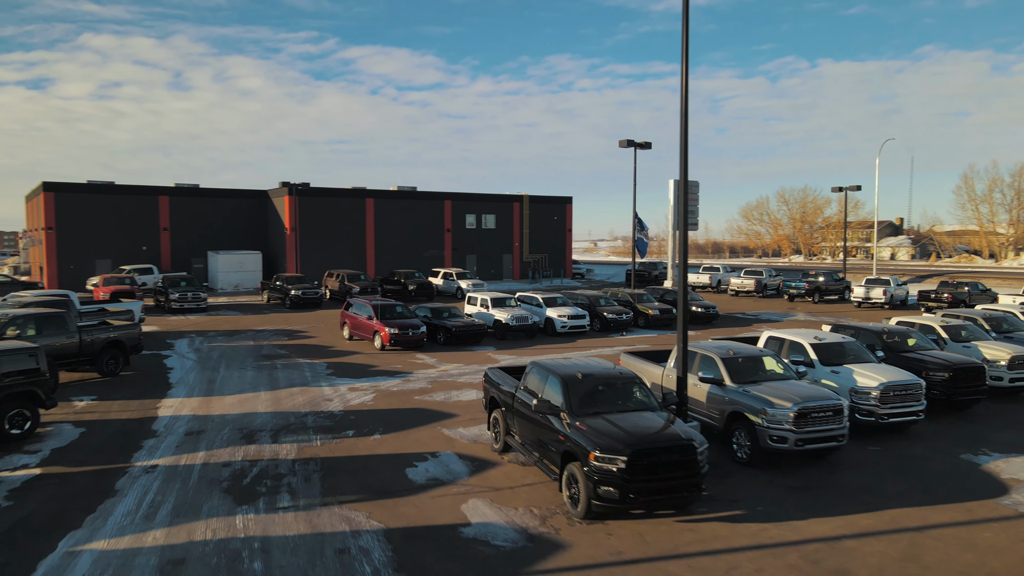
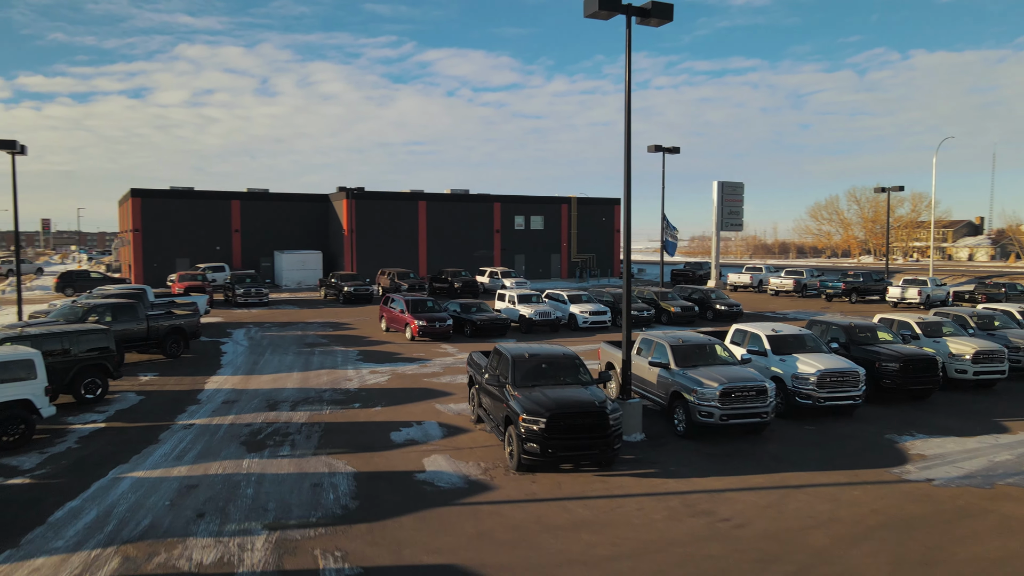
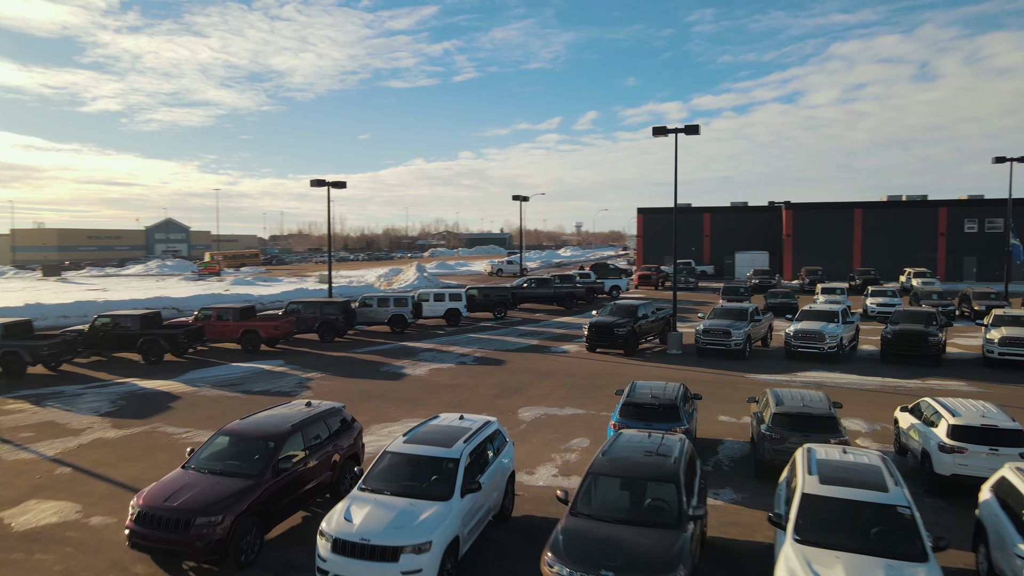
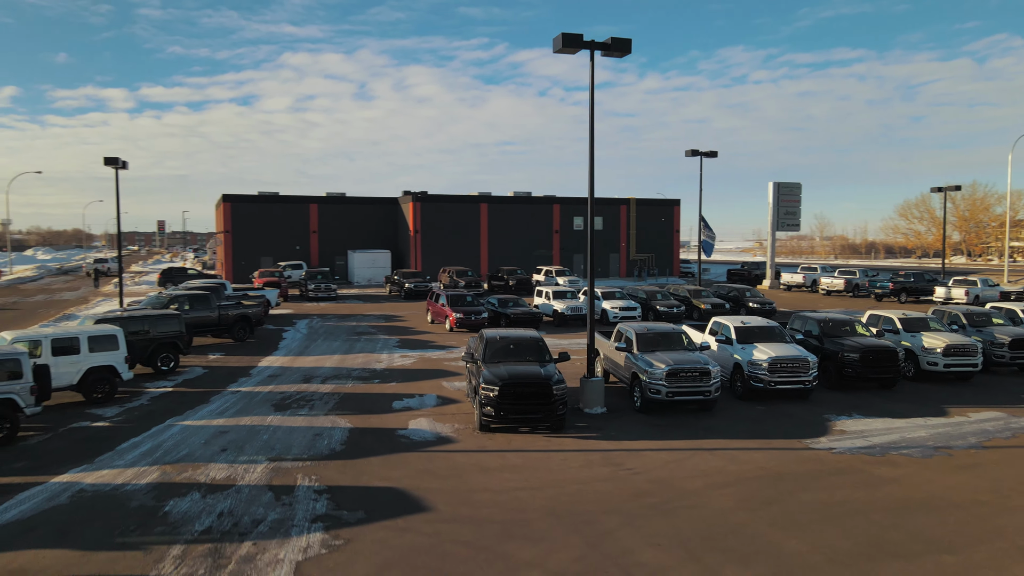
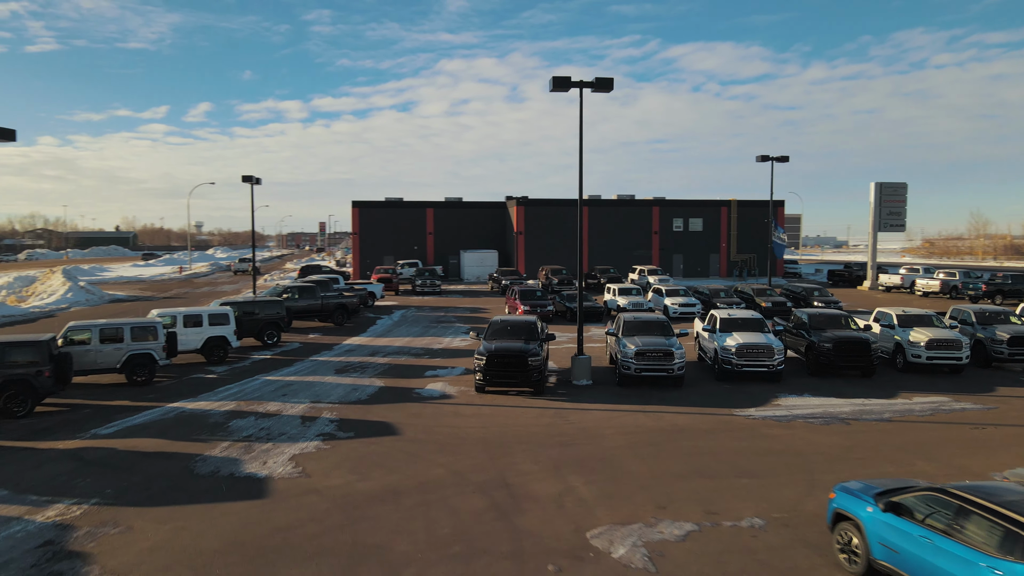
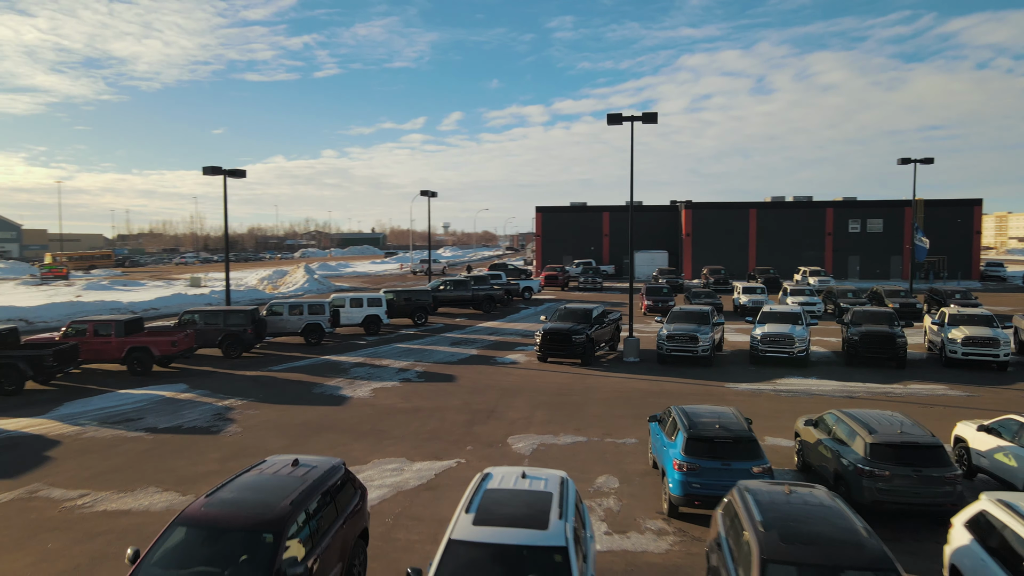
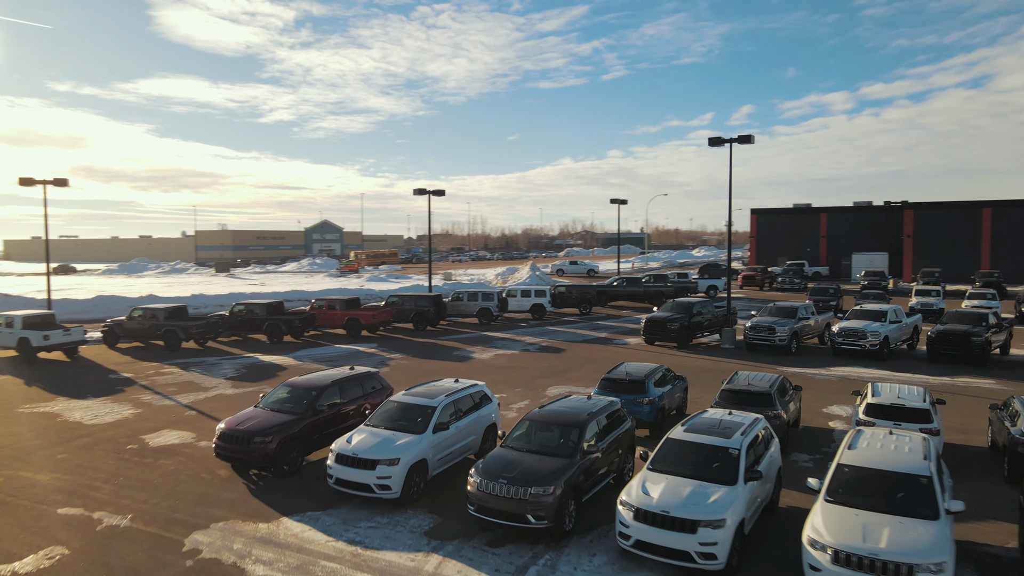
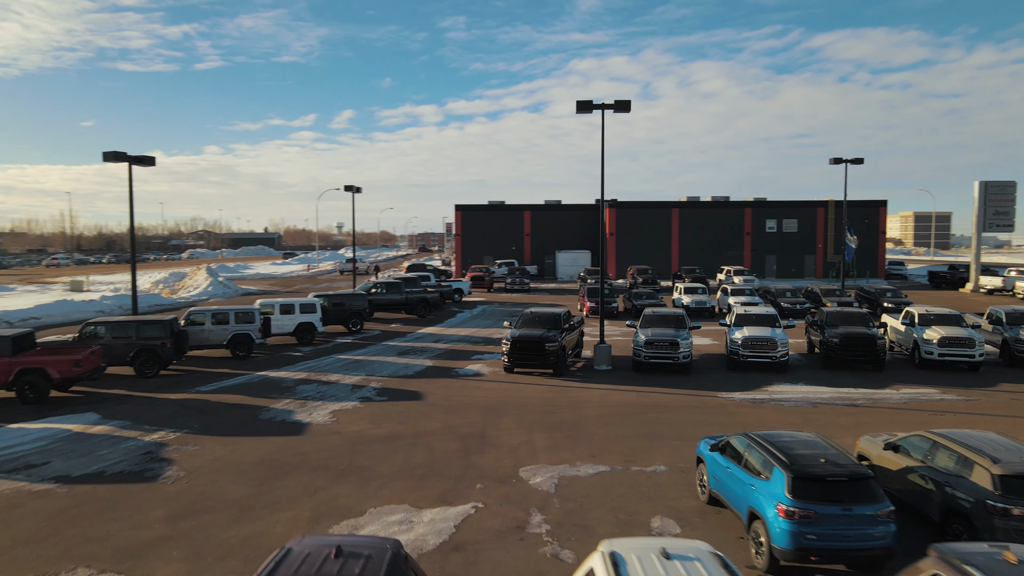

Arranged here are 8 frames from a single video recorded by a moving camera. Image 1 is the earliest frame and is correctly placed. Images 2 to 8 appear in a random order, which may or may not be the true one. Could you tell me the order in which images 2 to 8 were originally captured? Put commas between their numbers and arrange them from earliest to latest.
2, 4, 5, 8, 6, 3, 7
